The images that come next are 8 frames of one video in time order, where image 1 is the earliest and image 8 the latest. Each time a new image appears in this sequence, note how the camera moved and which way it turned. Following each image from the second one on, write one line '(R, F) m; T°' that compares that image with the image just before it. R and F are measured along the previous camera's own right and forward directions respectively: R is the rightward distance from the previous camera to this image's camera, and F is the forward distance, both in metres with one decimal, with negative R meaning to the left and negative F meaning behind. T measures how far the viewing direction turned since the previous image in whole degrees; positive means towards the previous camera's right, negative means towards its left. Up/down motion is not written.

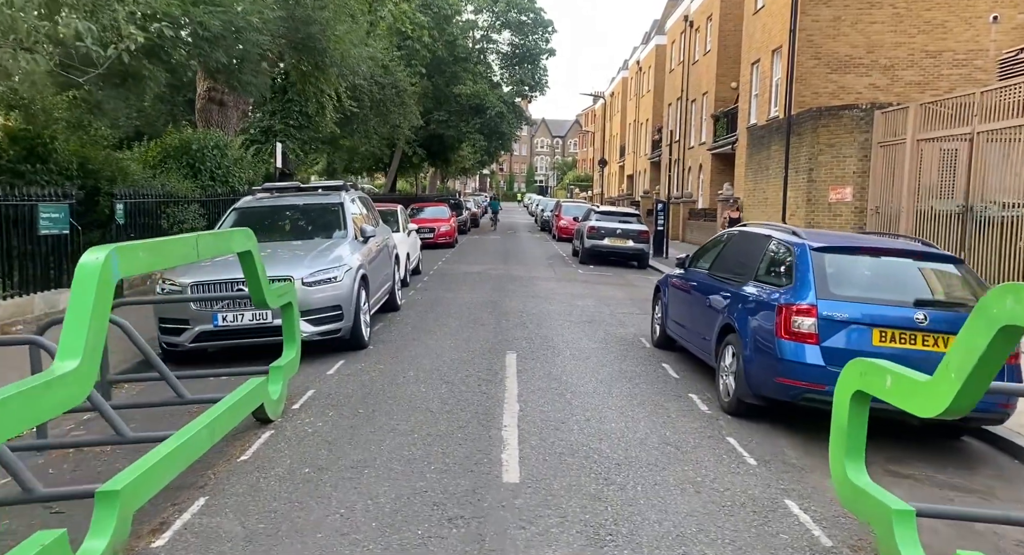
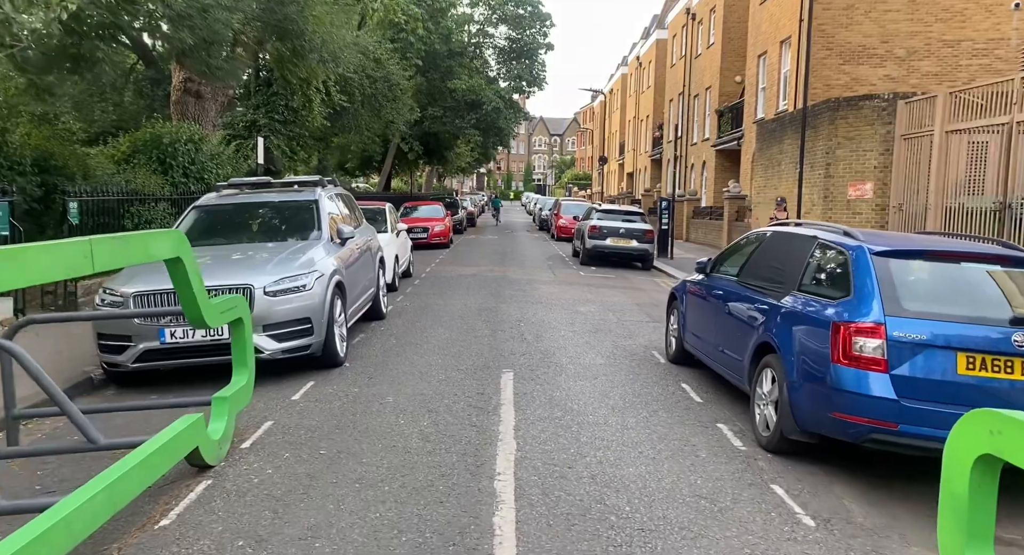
(0.0, +1.1) m; 0°
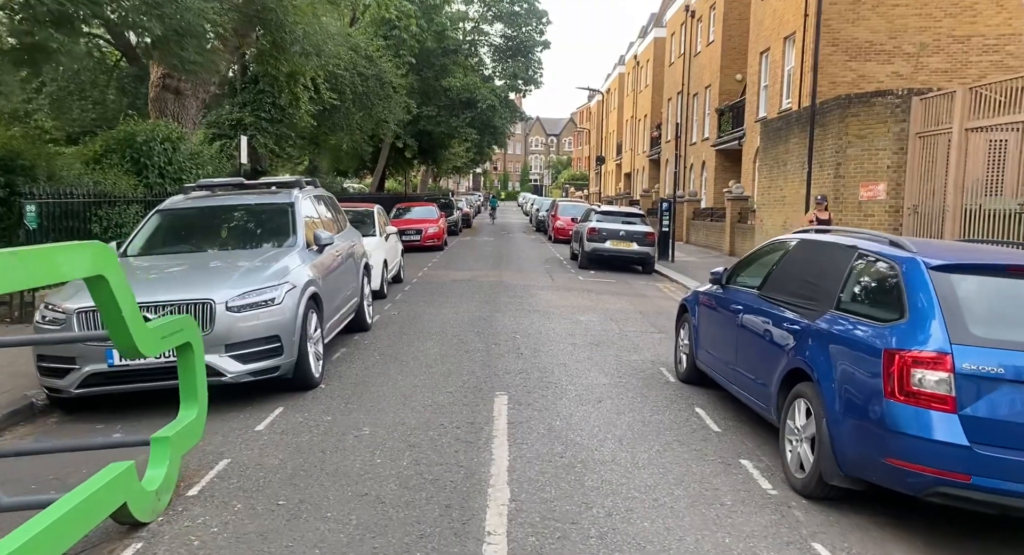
(0.0, +0.7) m; 0°
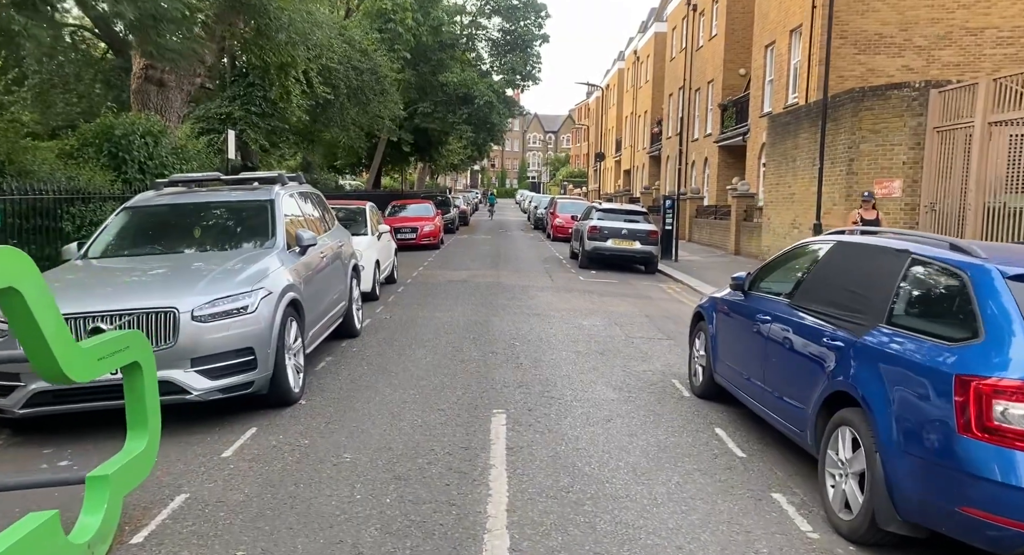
(0.0, +0.6) m; 0°
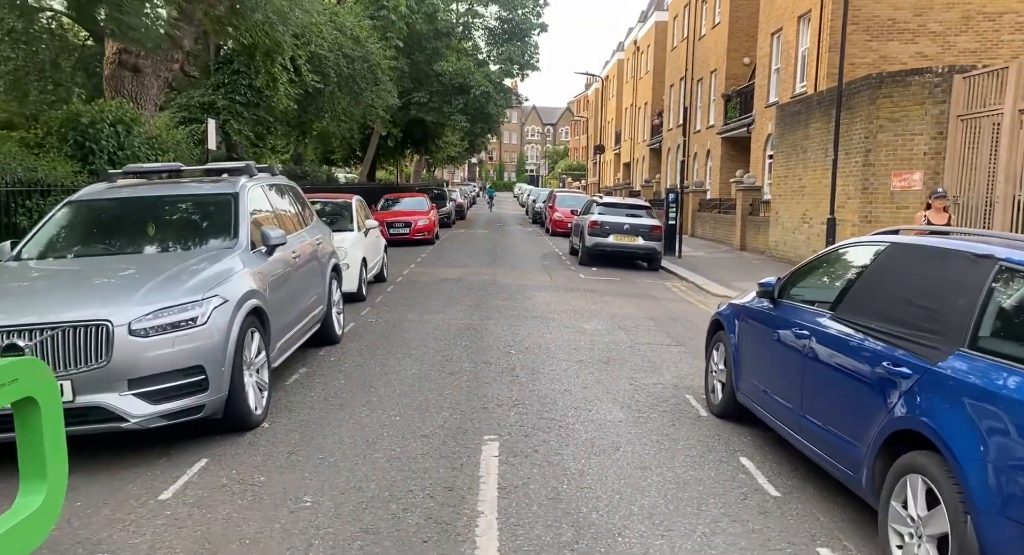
(0.0, +0.8) m; 0°
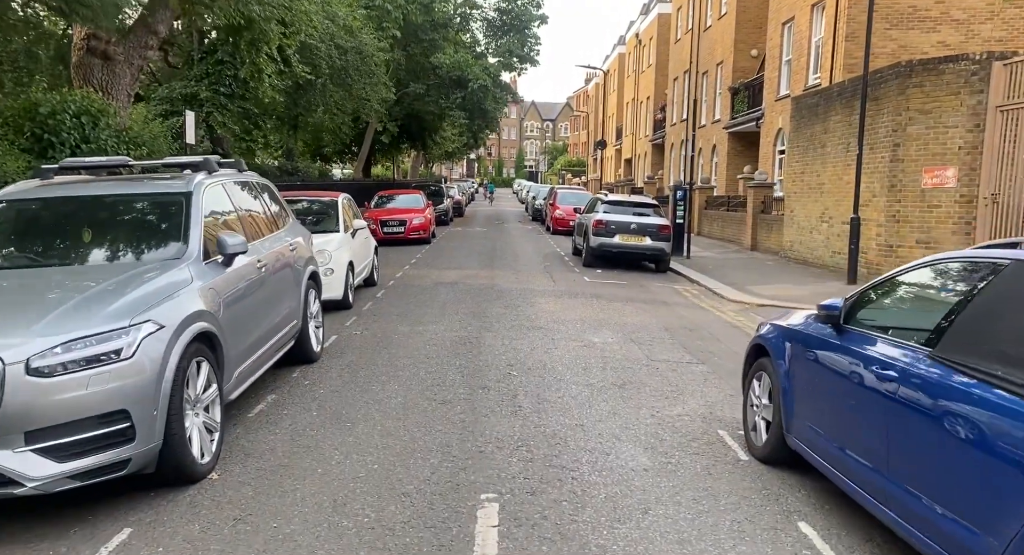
(0.0, +1.0) m; 0°
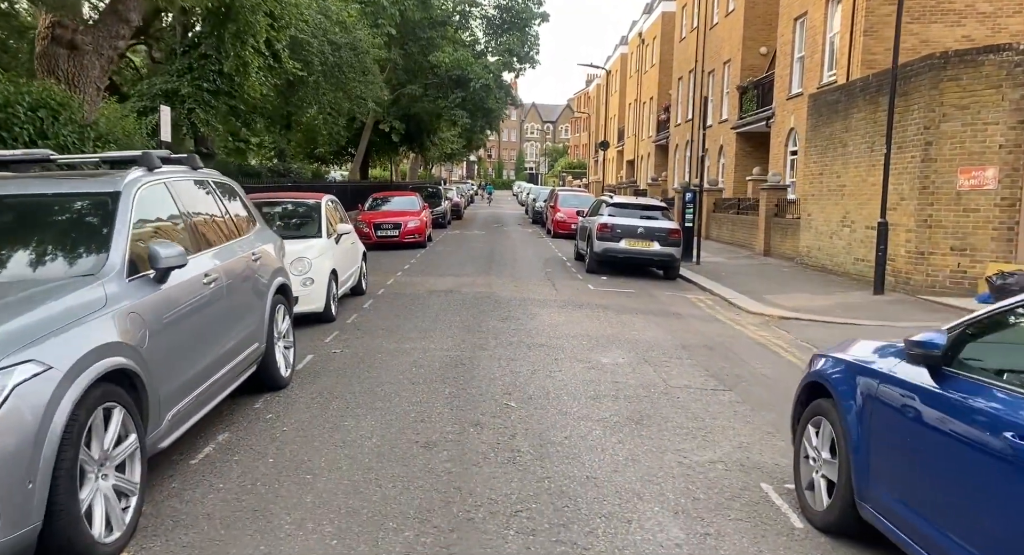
(0.0, +1.0) m; 0°
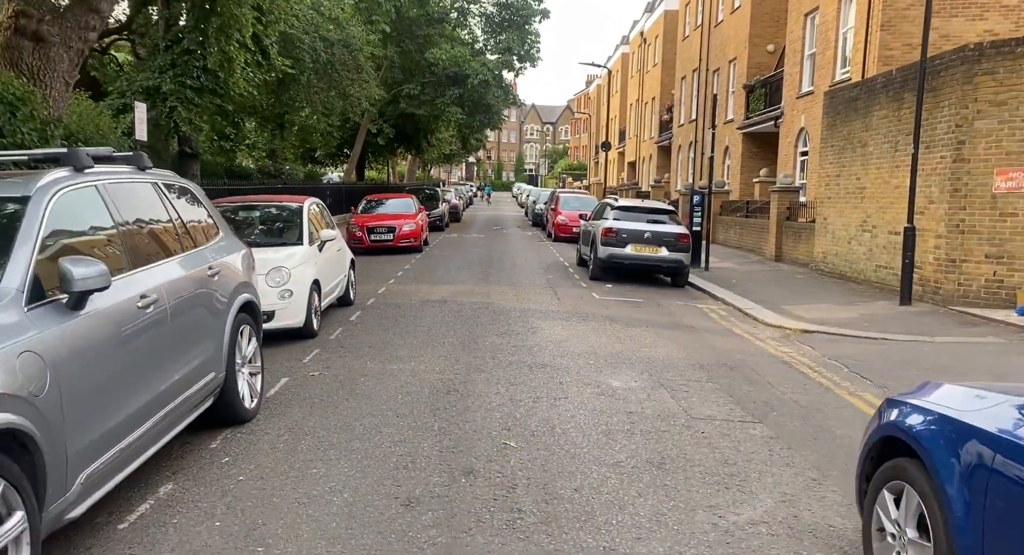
(0.0, +0.9) m; 0°
